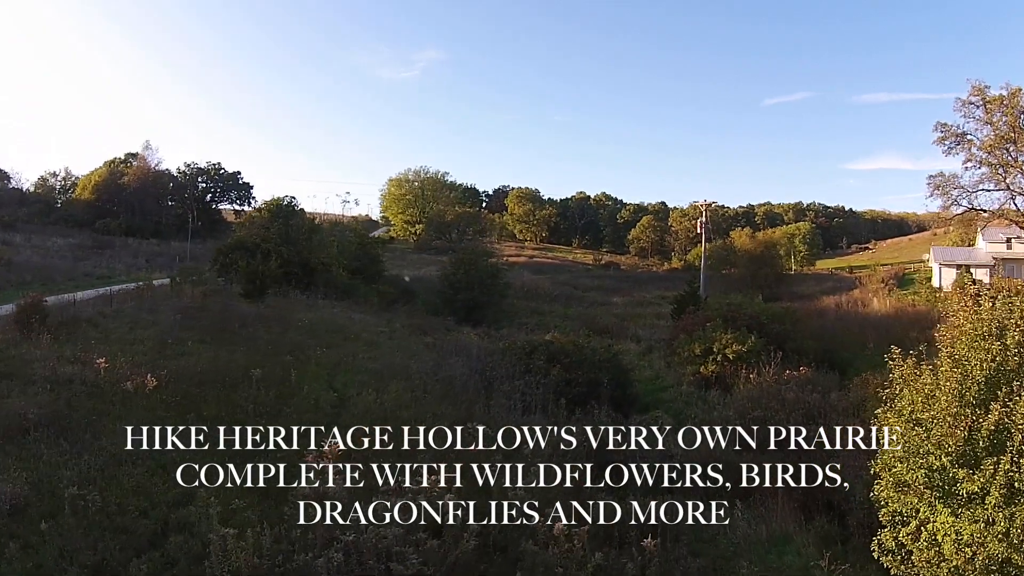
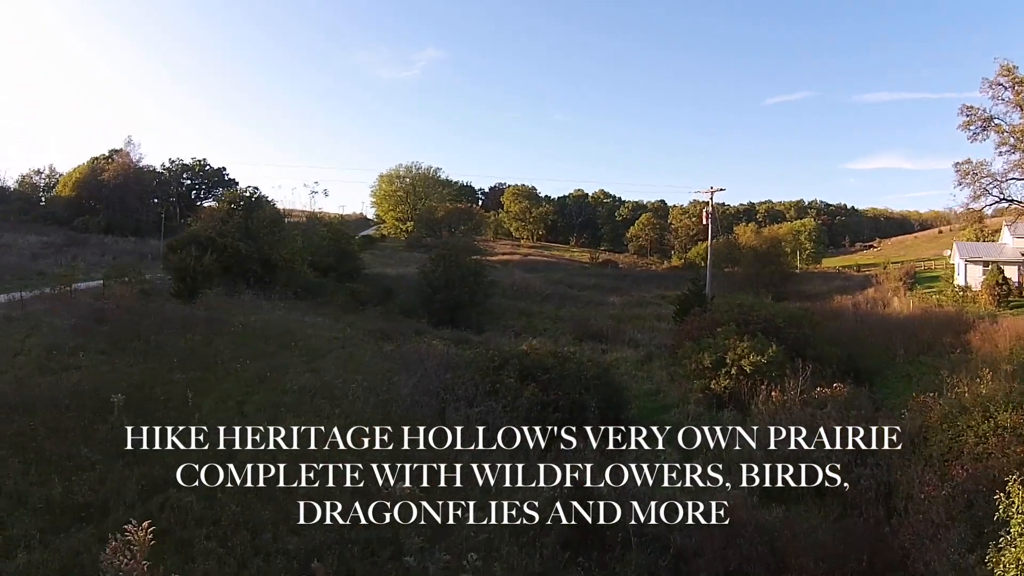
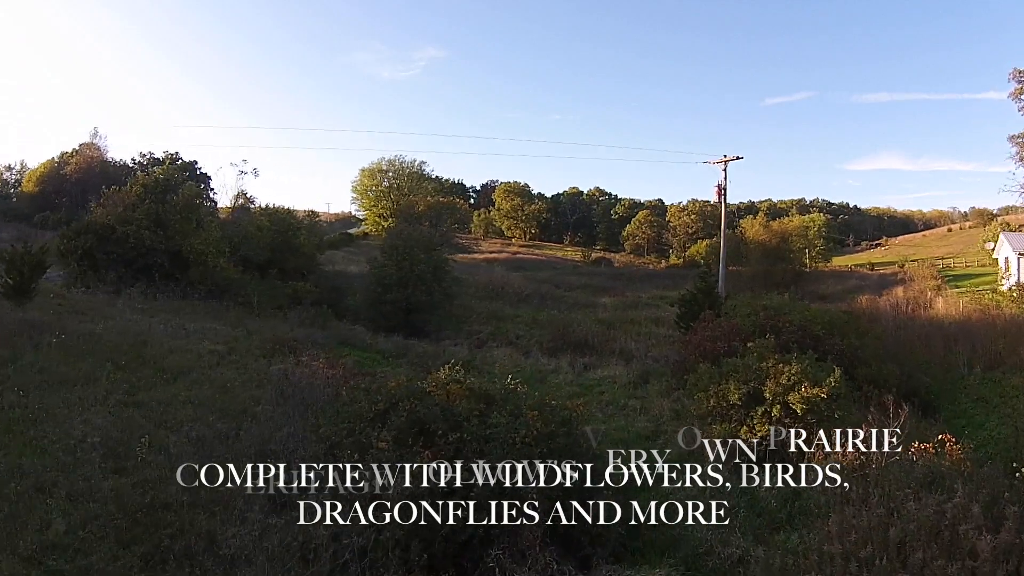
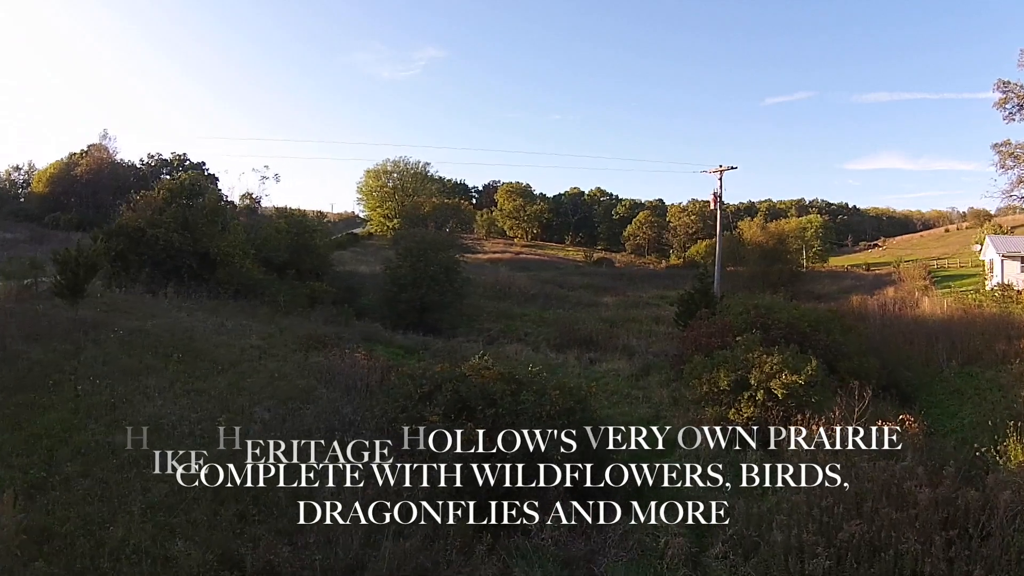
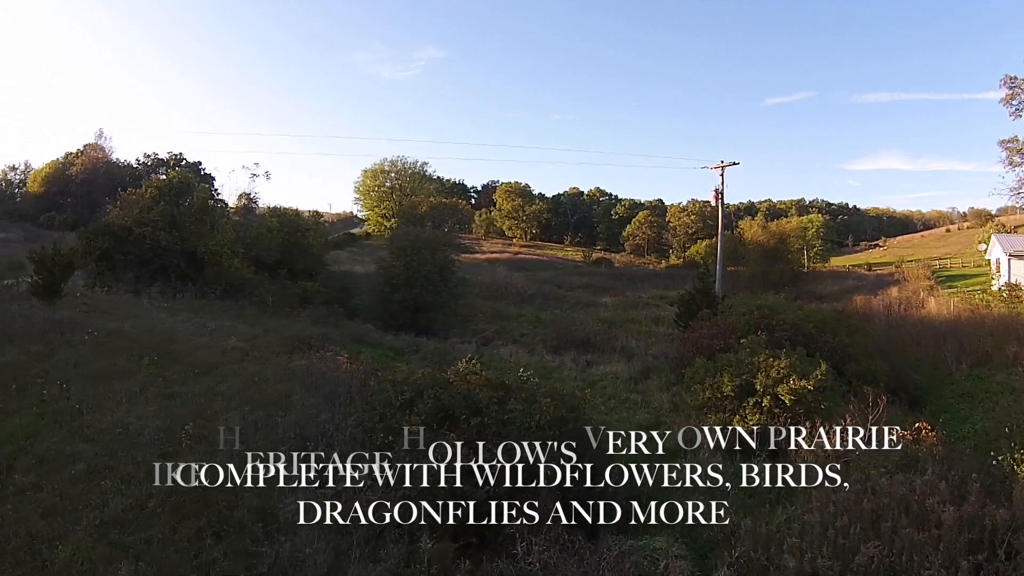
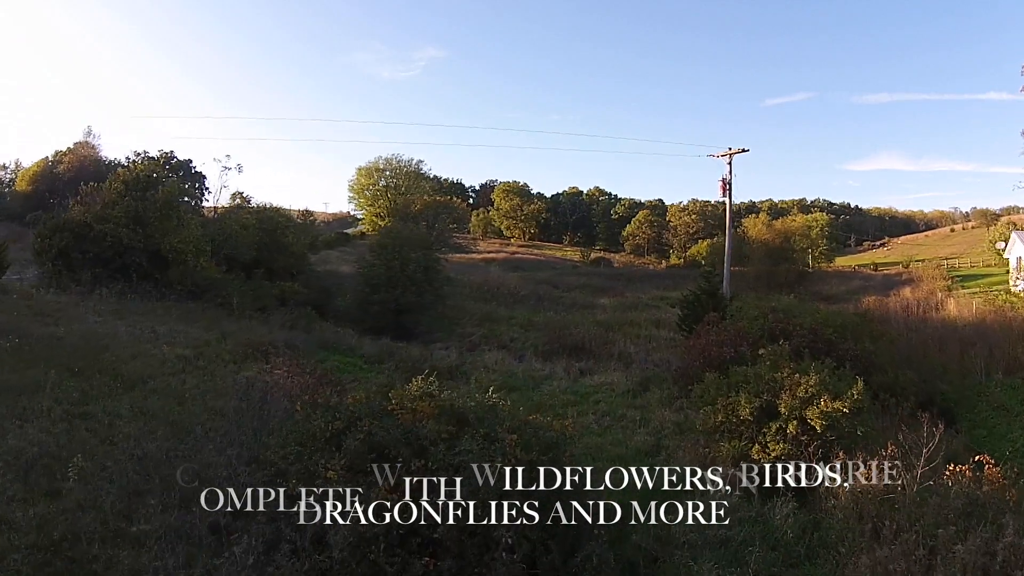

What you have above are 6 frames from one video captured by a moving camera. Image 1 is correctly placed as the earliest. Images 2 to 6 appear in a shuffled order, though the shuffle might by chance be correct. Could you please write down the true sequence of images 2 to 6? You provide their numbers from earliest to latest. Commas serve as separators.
2, 4, 5, 3, 6
